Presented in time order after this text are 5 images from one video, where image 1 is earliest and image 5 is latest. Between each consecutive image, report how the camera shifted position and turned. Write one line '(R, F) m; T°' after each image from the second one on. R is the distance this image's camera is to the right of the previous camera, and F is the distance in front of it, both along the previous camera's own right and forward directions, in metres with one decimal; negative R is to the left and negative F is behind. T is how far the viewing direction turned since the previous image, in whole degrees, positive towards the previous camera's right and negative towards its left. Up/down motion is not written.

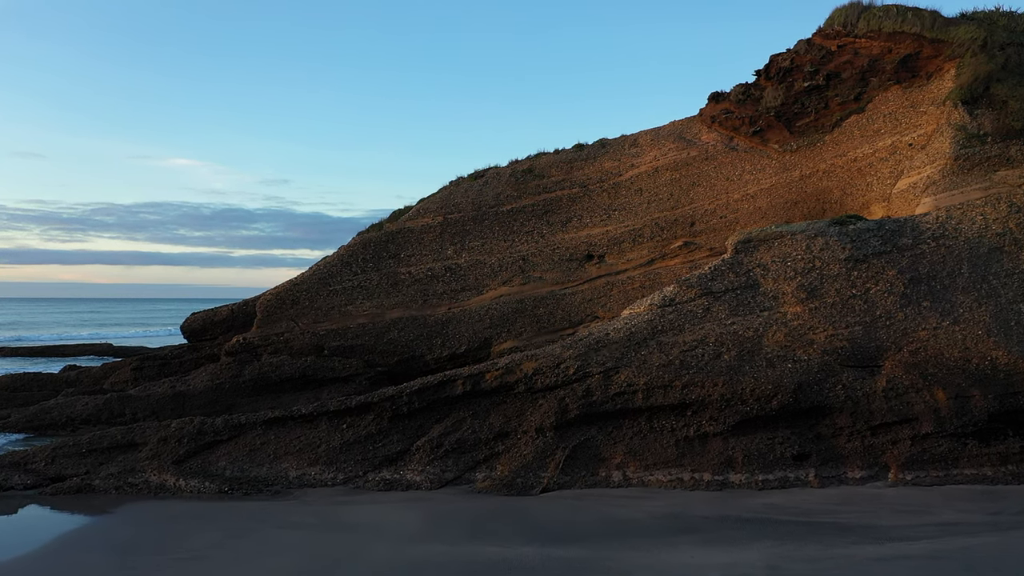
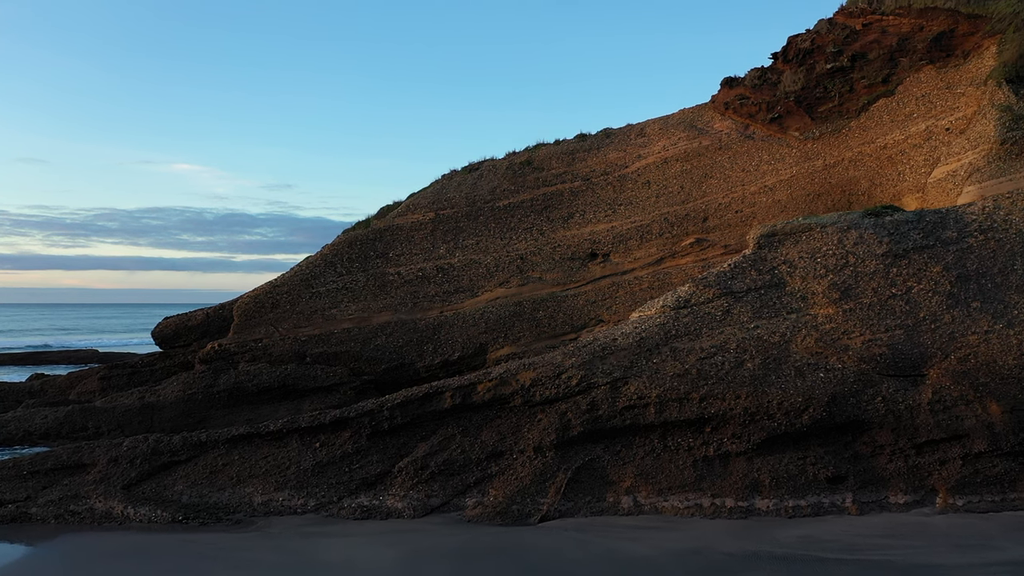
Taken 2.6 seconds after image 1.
(+0.1, +1.2) m; 0°
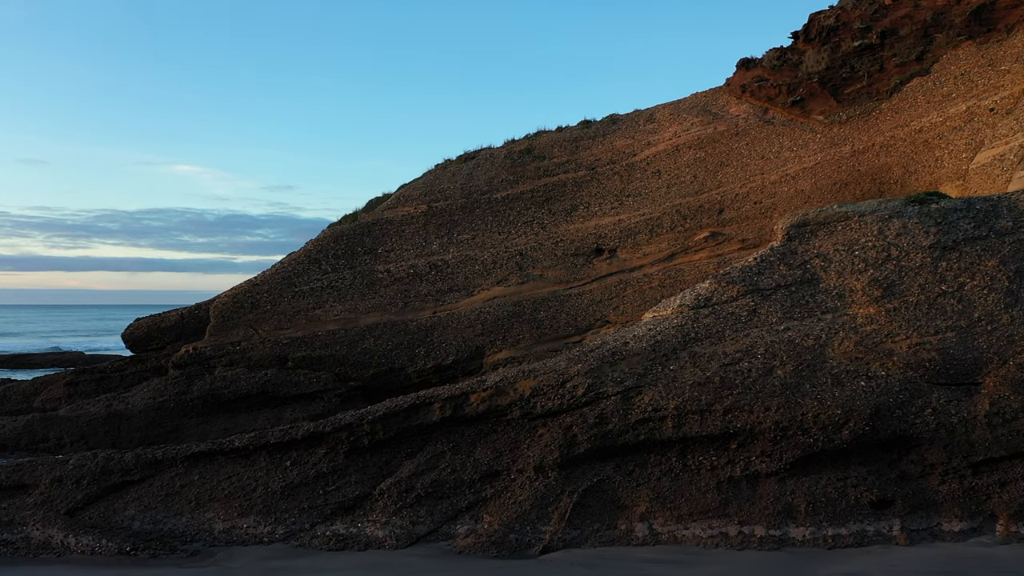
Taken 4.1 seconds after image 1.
(0.0, +1.1) m; 0°
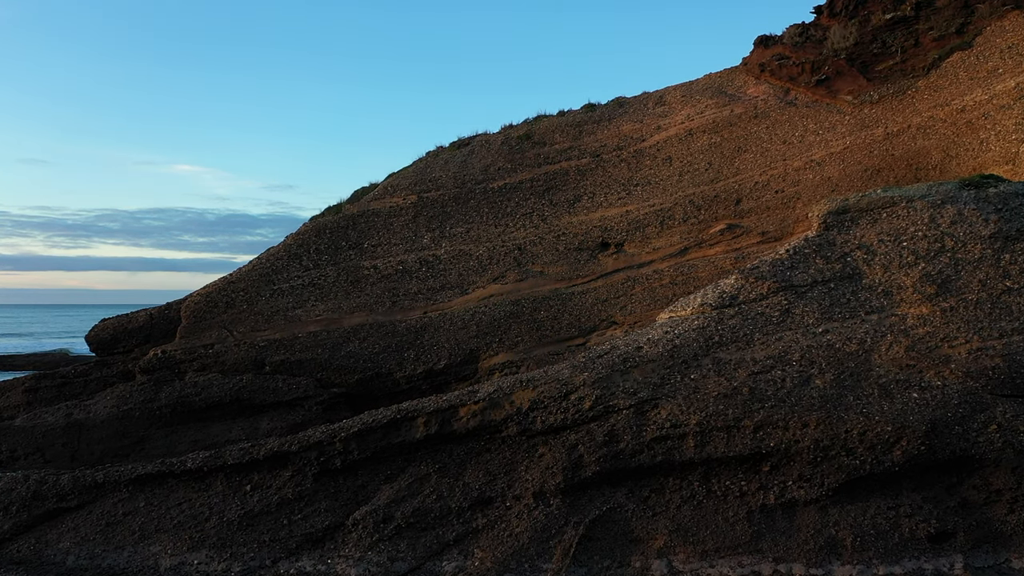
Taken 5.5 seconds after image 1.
(0.0, +1.1) m; 0°
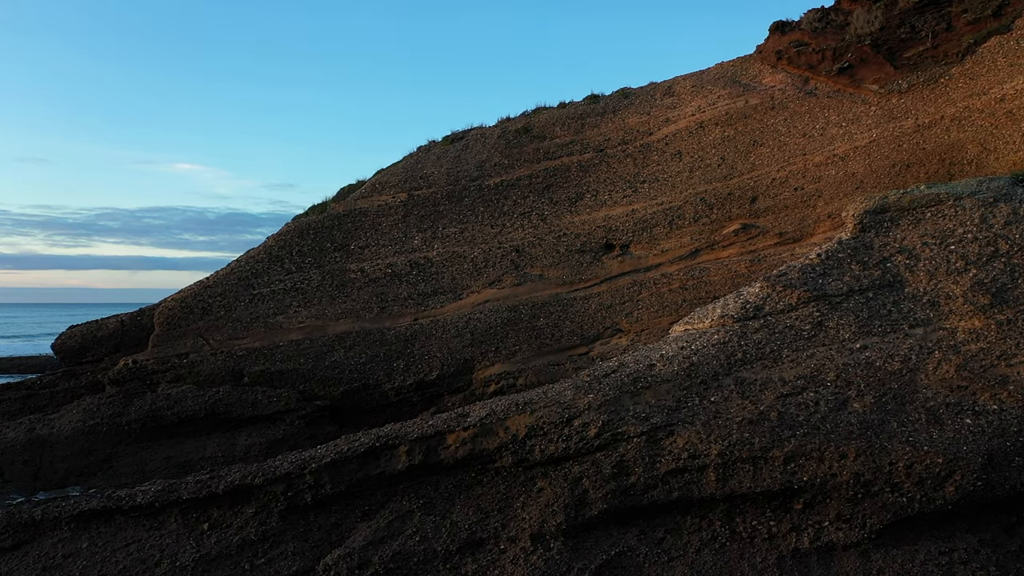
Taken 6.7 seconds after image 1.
(0.0, +0.9) m; 0°
